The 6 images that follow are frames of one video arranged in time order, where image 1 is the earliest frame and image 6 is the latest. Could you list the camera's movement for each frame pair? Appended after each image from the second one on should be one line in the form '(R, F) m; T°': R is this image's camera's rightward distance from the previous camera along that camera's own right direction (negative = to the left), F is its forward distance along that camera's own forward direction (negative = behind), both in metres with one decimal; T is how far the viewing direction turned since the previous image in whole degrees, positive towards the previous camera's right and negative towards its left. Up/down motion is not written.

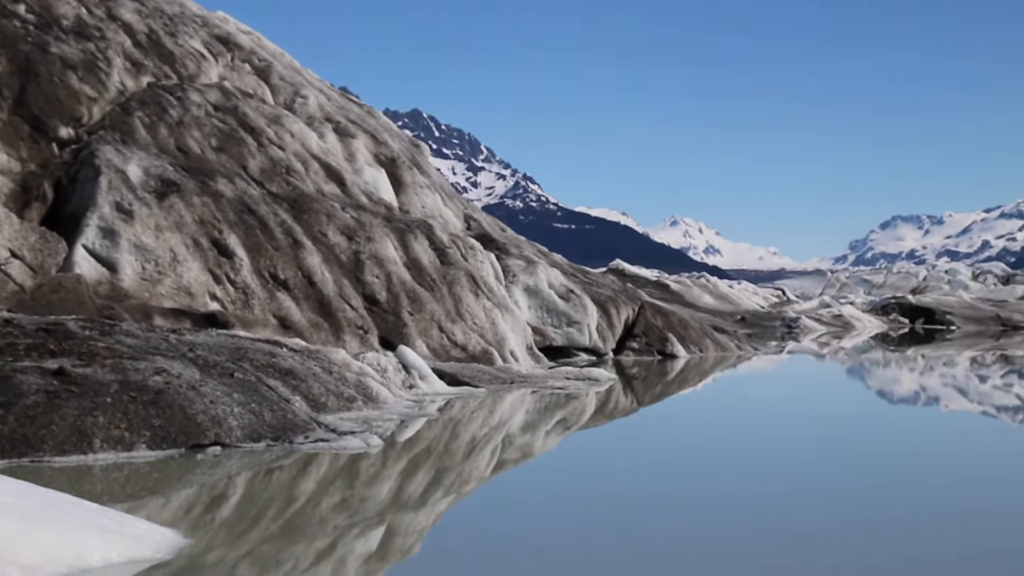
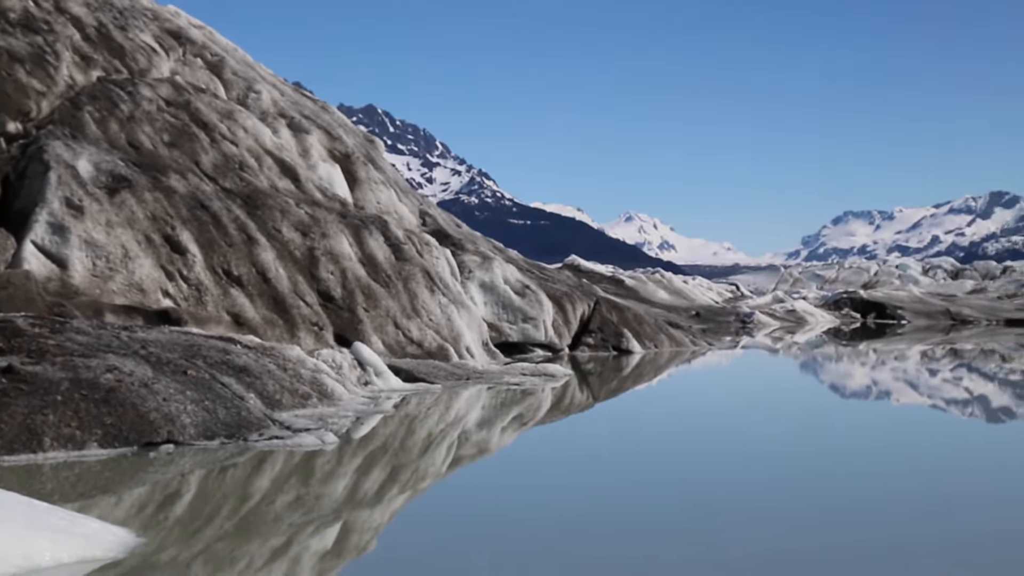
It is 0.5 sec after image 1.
(+0.7, 0.0) m; +2°
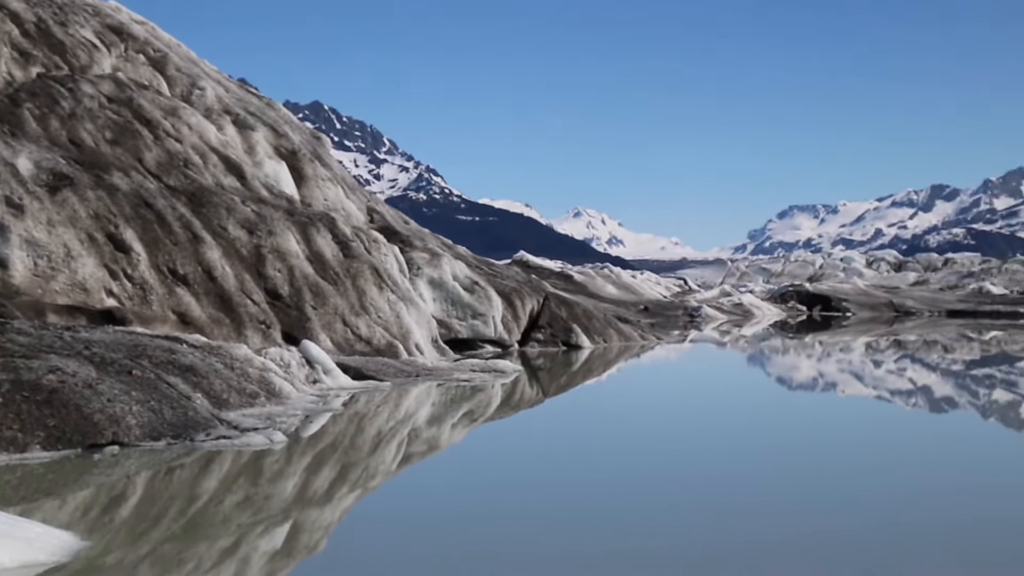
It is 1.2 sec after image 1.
(+0.7, 0.0) m; +2°
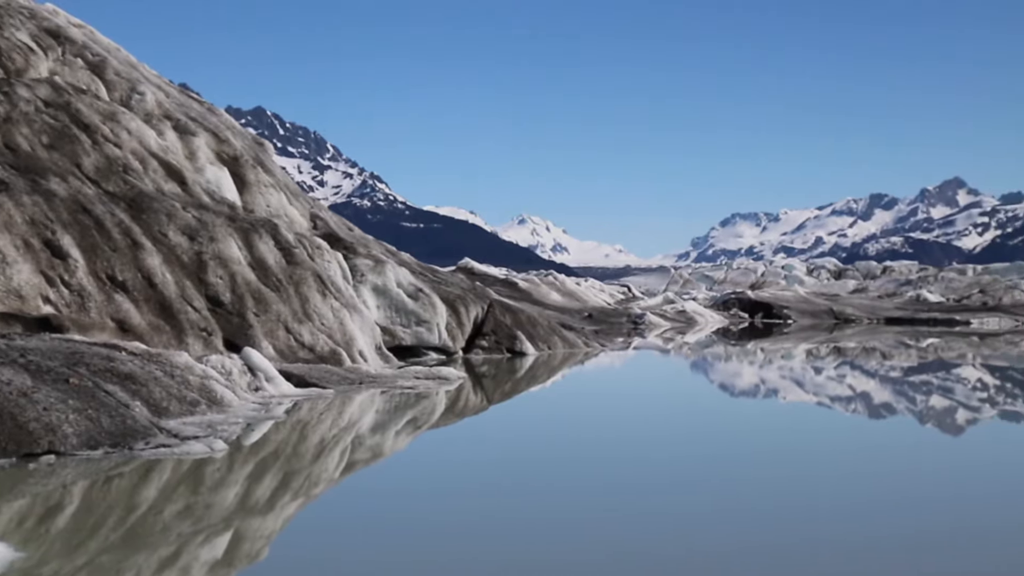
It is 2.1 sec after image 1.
(+0.8, 0.0) m; +2°
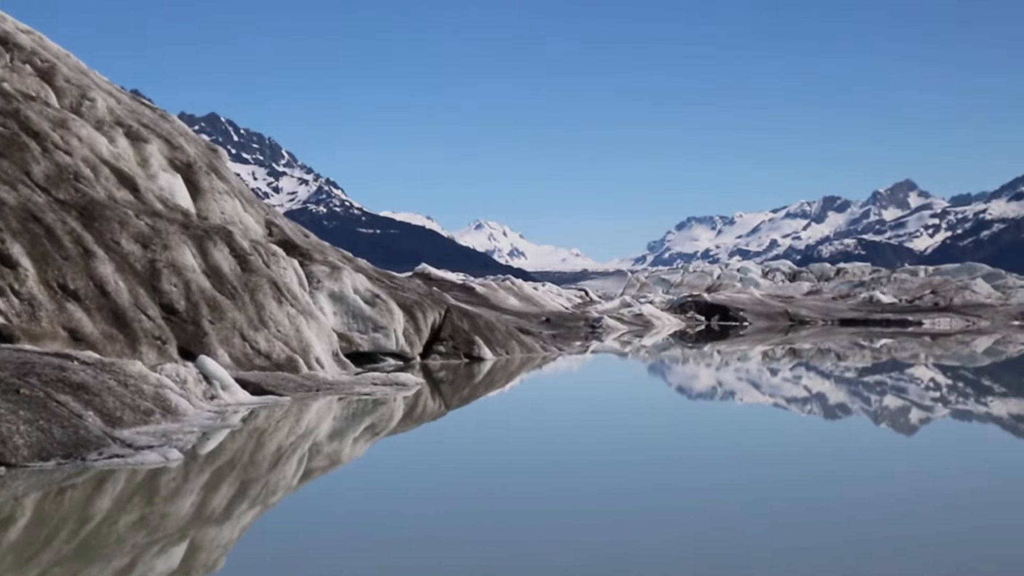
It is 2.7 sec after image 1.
(+0.6, 0.0) m; +2°
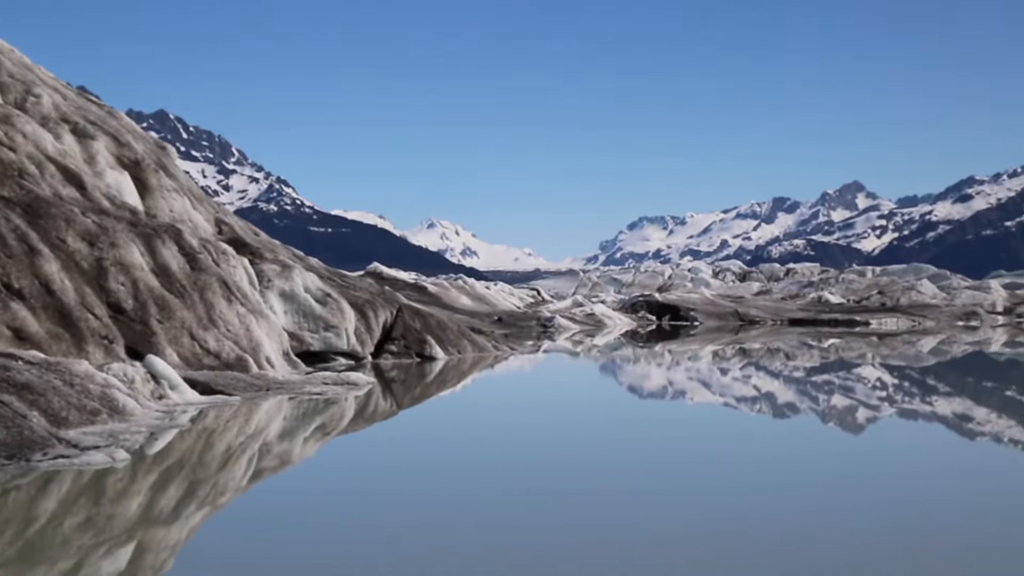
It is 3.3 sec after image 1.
(+0.7, 0.0) m; +2°
